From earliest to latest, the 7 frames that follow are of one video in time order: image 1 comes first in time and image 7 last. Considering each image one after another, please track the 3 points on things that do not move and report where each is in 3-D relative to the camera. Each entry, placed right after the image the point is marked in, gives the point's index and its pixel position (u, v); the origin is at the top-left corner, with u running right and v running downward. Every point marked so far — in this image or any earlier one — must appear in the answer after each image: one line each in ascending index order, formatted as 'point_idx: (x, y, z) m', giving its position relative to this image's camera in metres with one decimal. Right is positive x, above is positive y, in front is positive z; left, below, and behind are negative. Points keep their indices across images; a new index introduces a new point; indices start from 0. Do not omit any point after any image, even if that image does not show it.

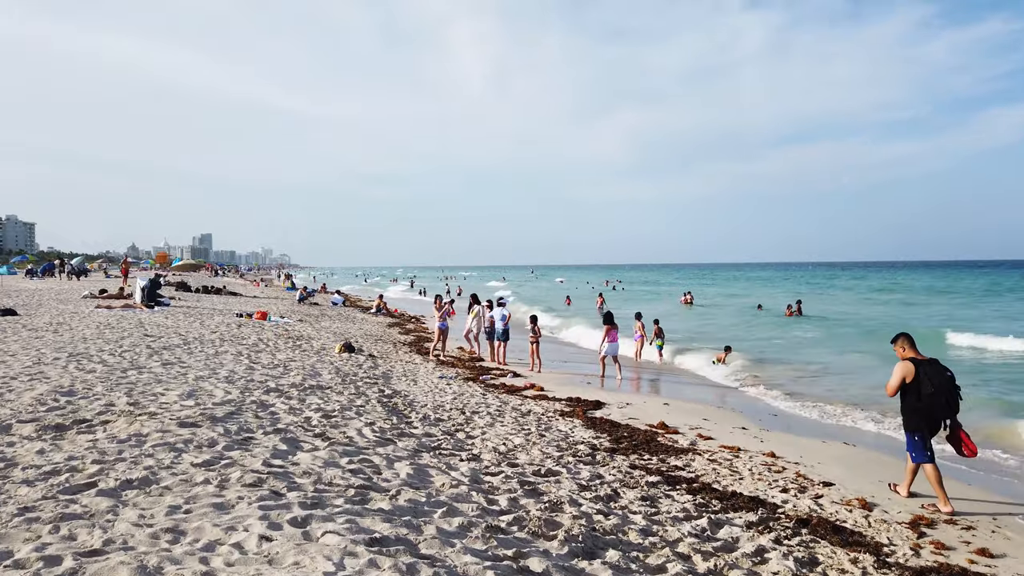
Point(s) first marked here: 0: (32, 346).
0: (-8.1, -1.0, +12.9) m
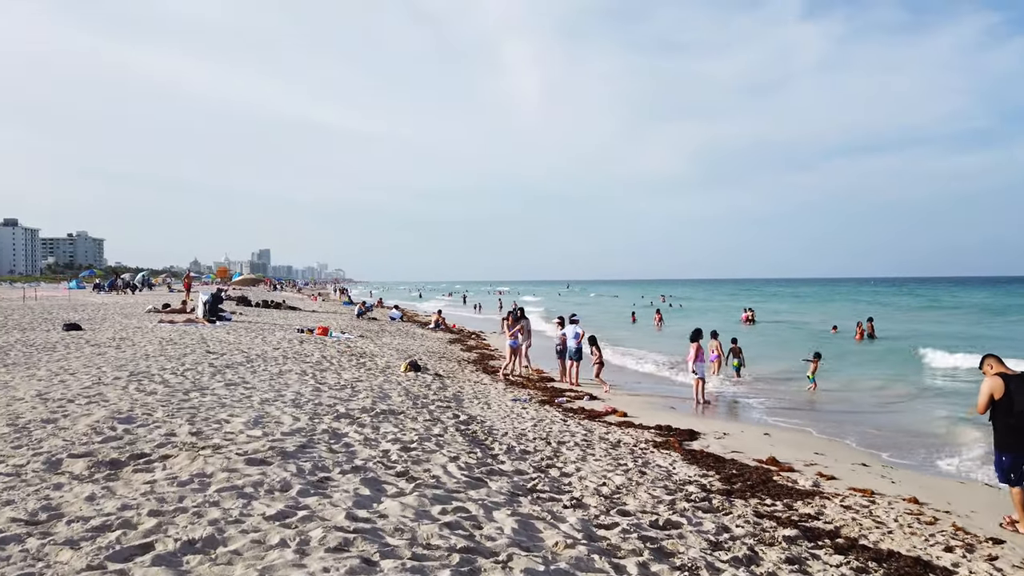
0: (-6.8, -1.2, +12.4) m
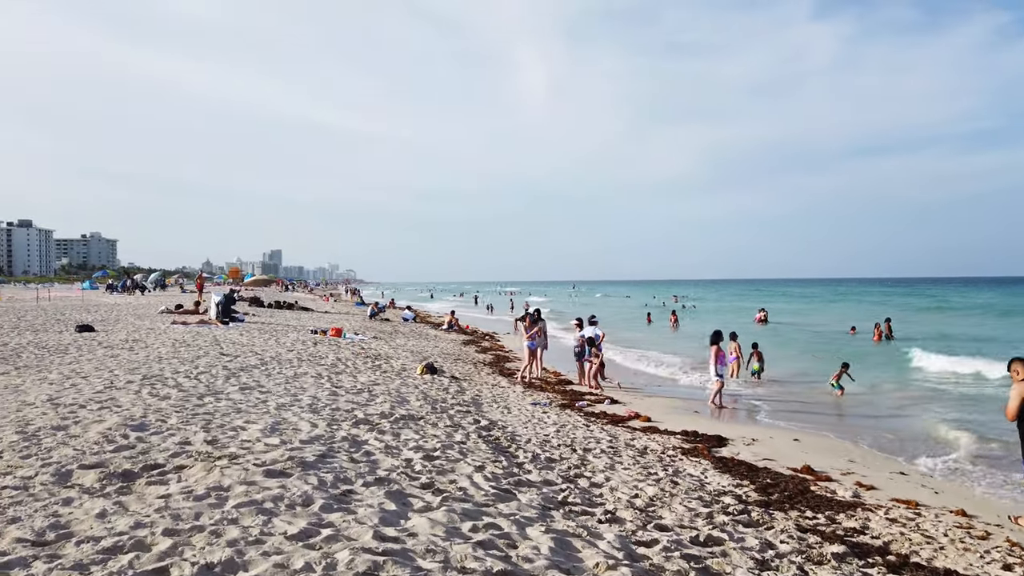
0: (-6.5, -1.3, +12.2) m
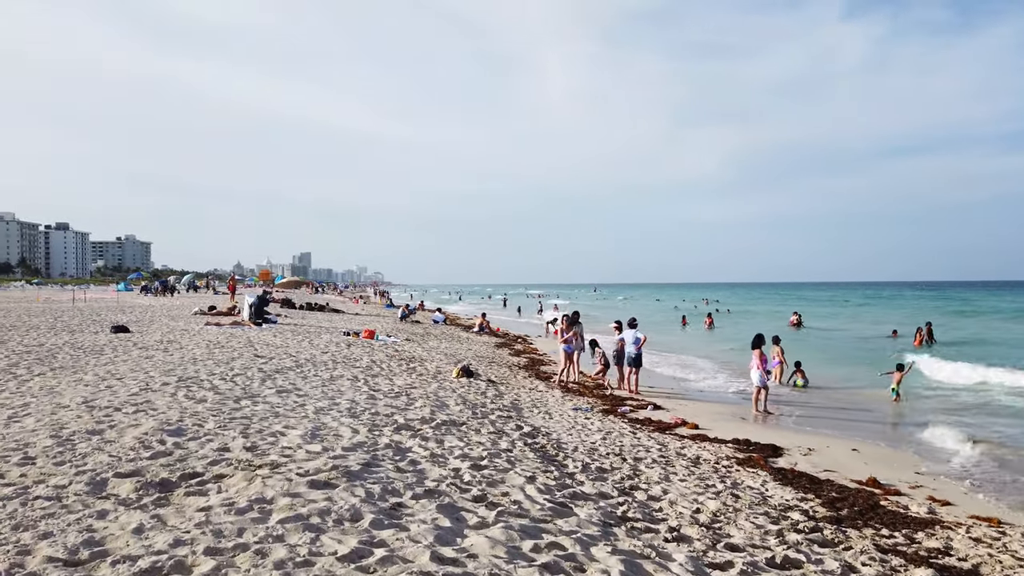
0: (-5.8, -1.3, +12.0) m
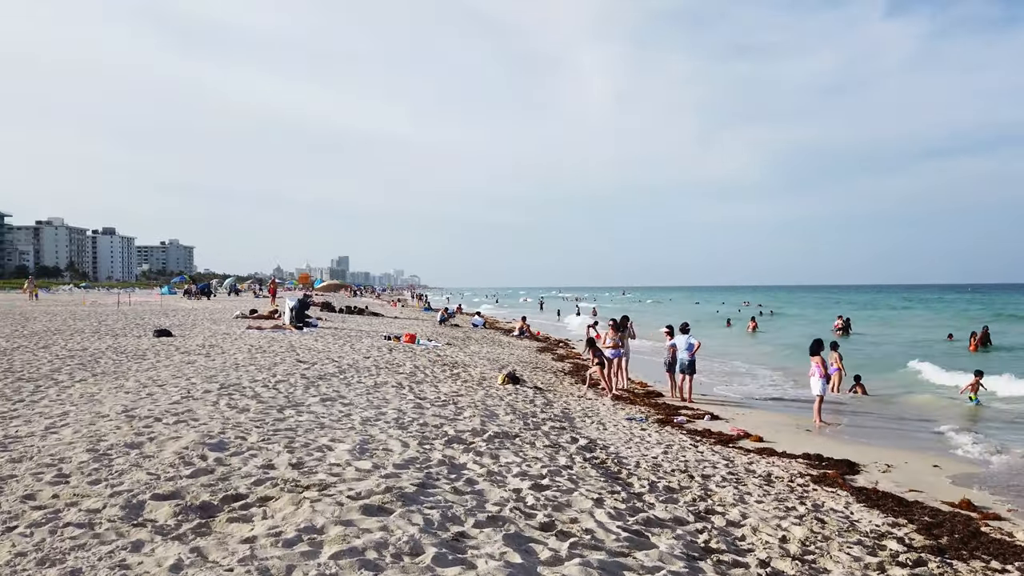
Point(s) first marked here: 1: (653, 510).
0: (-5.0, -1.3, +11.7) m
1: (+1.1, -1.8, +6.1) m
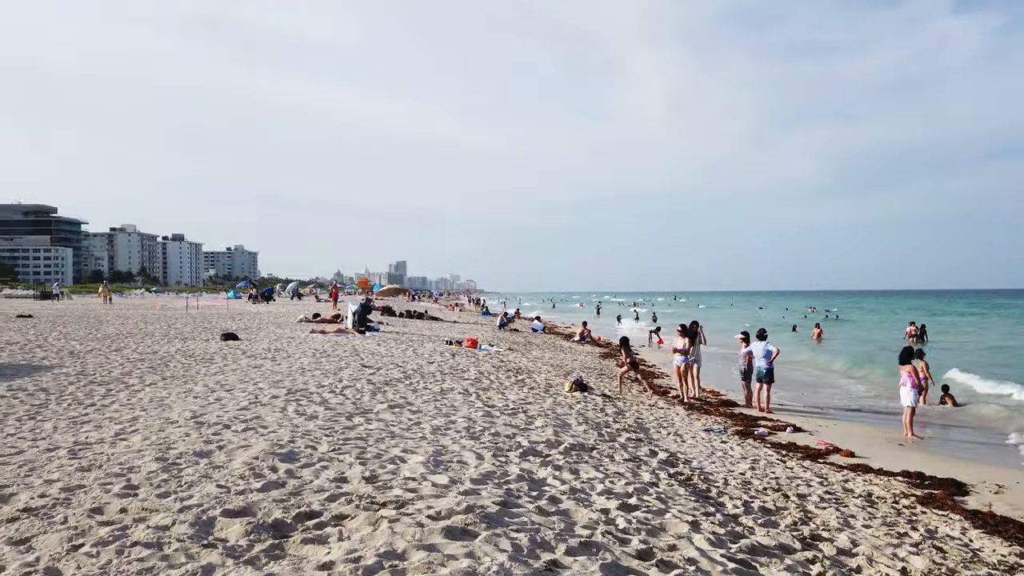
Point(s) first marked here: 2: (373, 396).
0: (-4.0, -1.4, +11.6) m
1: (+1.8, -1.8, +5.6) m
2: (-1.9, -1.5, +10.4) m
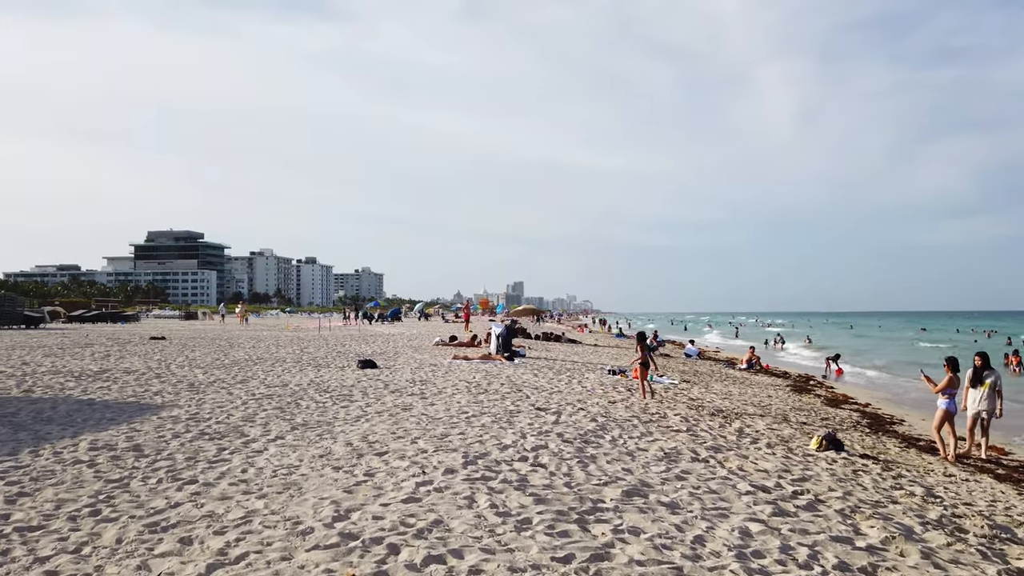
0: (-1.2, -1.6, +8.5) m
1: (+3.6, -1.9, +1.7) m
2: (+0.7, -1.7, +7.0) m
